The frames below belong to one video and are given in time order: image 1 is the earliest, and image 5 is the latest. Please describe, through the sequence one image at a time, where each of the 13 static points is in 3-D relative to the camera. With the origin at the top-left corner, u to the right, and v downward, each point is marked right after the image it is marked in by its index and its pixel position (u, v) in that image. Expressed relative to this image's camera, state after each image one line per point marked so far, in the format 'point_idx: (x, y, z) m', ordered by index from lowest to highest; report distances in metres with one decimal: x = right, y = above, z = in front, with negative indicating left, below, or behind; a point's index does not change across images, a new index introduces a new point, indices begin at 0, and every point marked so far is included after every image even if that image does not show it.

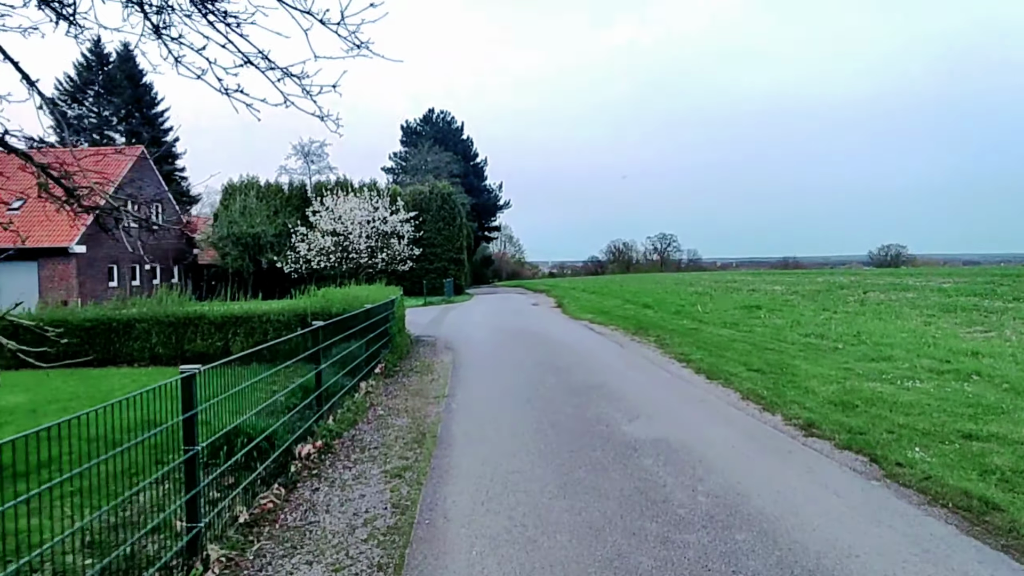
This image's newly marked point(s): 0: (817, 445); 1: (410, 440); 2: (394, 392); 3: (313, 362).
0: (+3.0, -1.5, +6.8) m
1: (-1.0, -1.6, +7.3) m
2: (-1.7, -1.6, +10.3) m
3: (-2.2, -0.8, +7.7) m
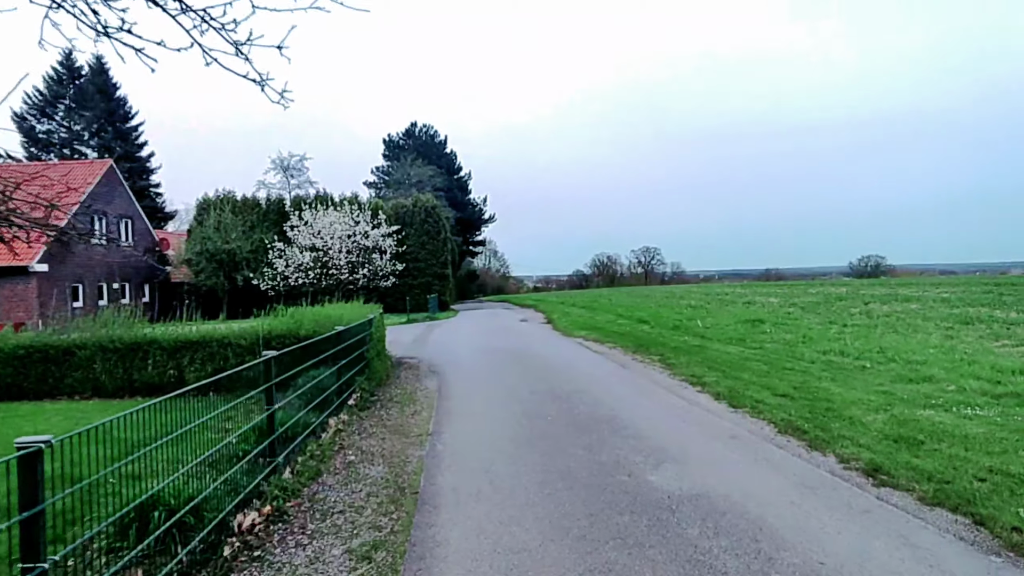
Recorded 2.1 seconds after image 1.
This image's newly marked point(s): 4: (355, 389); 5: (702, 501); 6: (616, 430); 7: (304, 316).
0: (+3.0, -1.6, +5.5) m
1: (-1.0, -1.7, +5.8) m
2: (-1.8, -1.8, +8.8) m
3: (-2.2, -1.0, +6.3) m
4: (-2.4, -1.5, +10.6) m
5: (+1.5, -1.6, +5.4) m
6: (+1.2, -1.6, +7.9) m
7: (-3.4, -0.5, +11.8) m
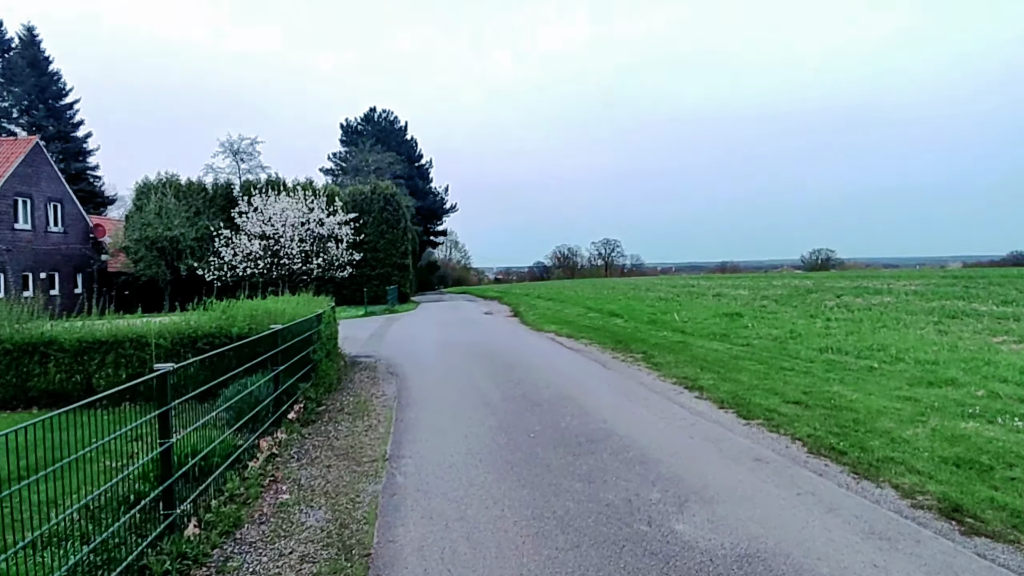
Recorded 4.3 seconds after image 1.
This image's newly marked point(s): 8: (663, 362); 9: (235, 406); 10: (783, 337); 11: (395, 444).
0: (+2.9, -1.6, +4.2) m
1: (-1.1, -1.7, +4.3) m
2: (-2.1, -1.7, +7.2) m
3: (-2.3, -1.0, +4.6) m
4: (-2.7, -1.4, +9.0) m
5: (+1.4, -1.6, +4.0) m
6: (+1.0, -1.5, +6.5) m
7: (-3.8, -0.3, +10.1) m
8: (+2.7, -1.3, +12.6) m
9: (-2.5, -1.1, +6.6) m
10: (+5.8, -1.0, +15.2) m
11: (-1.2, -1.6, +7.4) m
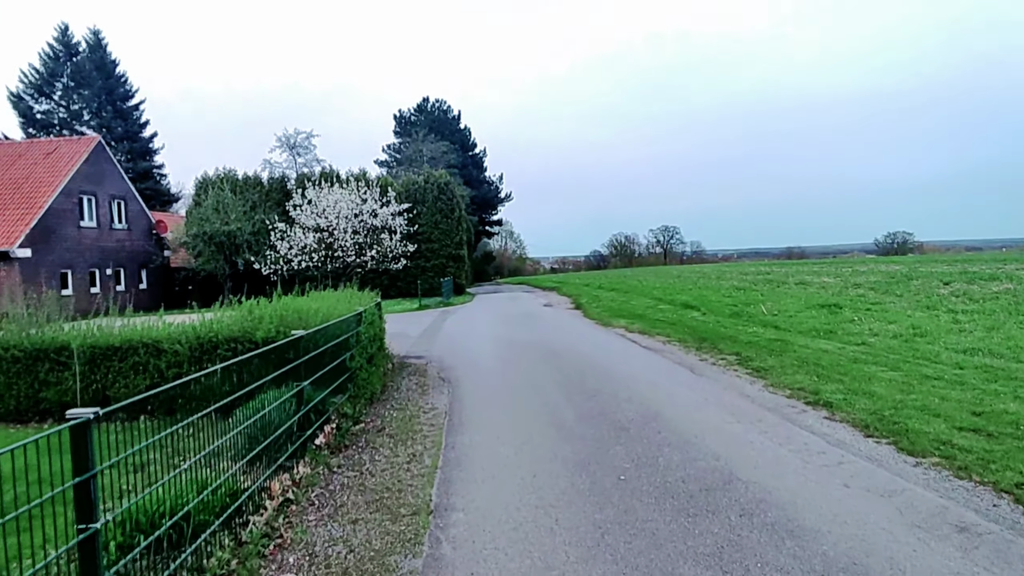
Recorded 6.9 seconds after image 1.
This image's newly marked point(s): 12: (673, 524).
0: (+3.3, -1.6, +2.1) m
1: (-0.7, -1.7, +2.5) m
2: (-1.4, -1.7, +5.6) m
3: (-1.9, -1.0, +3.0) m
4: (-1.9, -1.4, +7.4) m
5: (+1.8, -1.6, +2.1) m
6: (+1.6, -1.5, +4.6) m
7: (-2.9, -0.3, +8.5) m
8: (+3.8, -1.2, +10.6) m
9: (-1.9, -1.1, +4.9) m
10: (+7.1, -0.8, +12.8) m
11: (-0.6, -1.6, +5.7) m
12: (+1.0, -1.5, +4.6) m
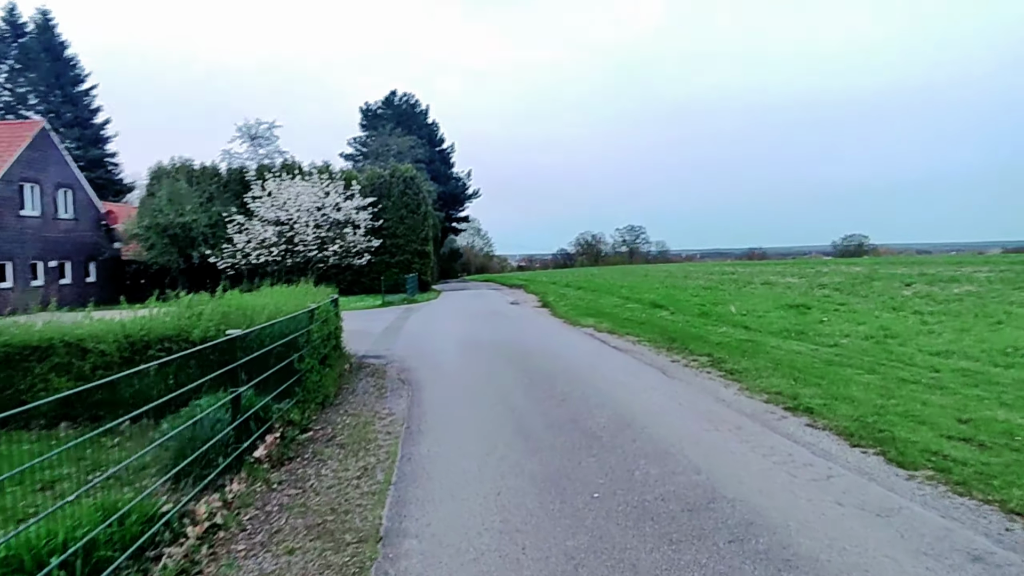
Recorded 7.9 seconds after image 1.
0: (+3.2, -1.6, +1.7) m
1: (-0.8, -1.7, +1.9) m
2: (-1.7, -1.6, +4.9) m
3: (-2.0, -0.9, +2.3) m
4: (-2.3, -1.3, +6.7) m
5: (+1.7, -1.6, +1.6) m
6: (+1.3, -1.5, +4.1) m
7: (-3.3, -0.2, +7.8) m
8: (+3.3, -1.2, +10.1) m
9: (-2.2, -1.0, +4.3) m
10: (+6.5, -0.8, +12.6) m
11: (-0.8, -1.6, +5.0) m
12: (+0.8, -1.5, +4.0) m
